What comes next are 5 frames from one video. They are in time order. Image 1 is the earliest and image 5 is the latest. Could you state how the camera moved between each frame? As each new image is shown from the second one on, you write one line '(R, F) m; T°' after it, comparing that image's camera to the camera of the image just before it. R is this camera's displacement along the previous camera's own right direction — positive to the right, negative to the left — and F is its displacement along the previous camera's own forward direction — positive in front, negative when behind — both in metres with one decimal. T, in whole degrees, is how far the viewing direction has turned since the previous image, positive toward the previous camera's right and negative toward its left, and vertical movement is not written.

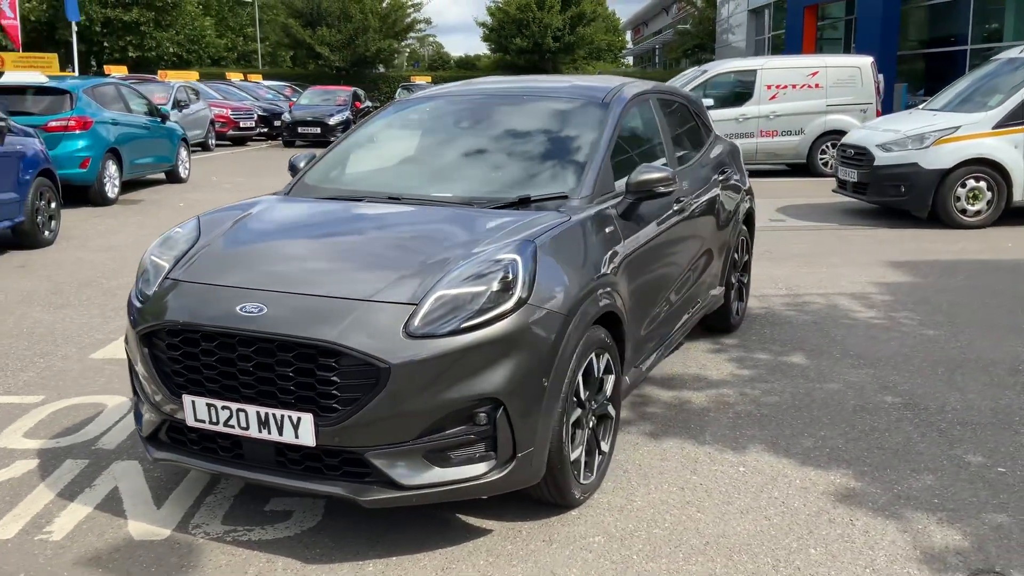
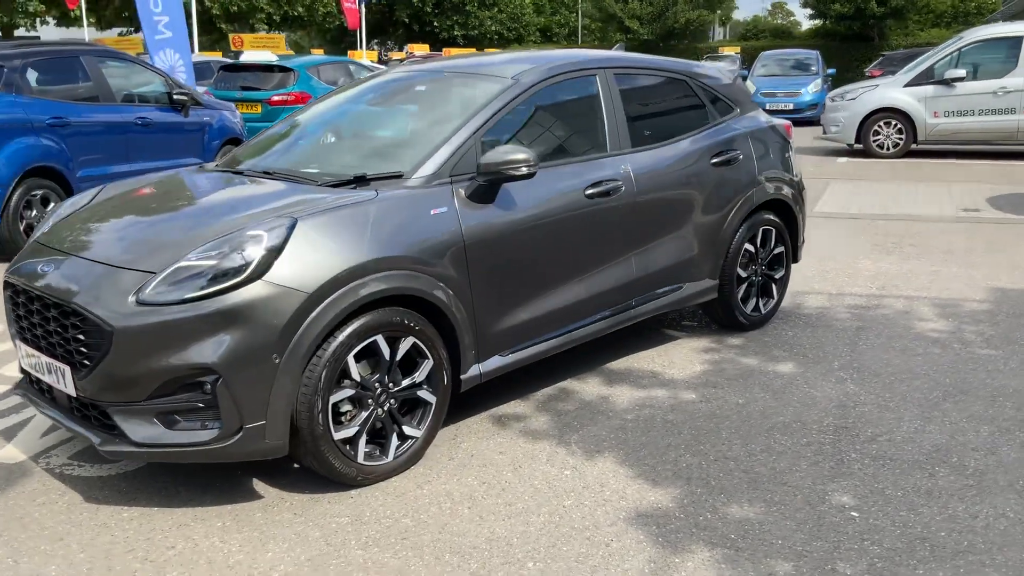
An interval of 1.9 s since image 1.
(+1.9, +0.4) m; -20°
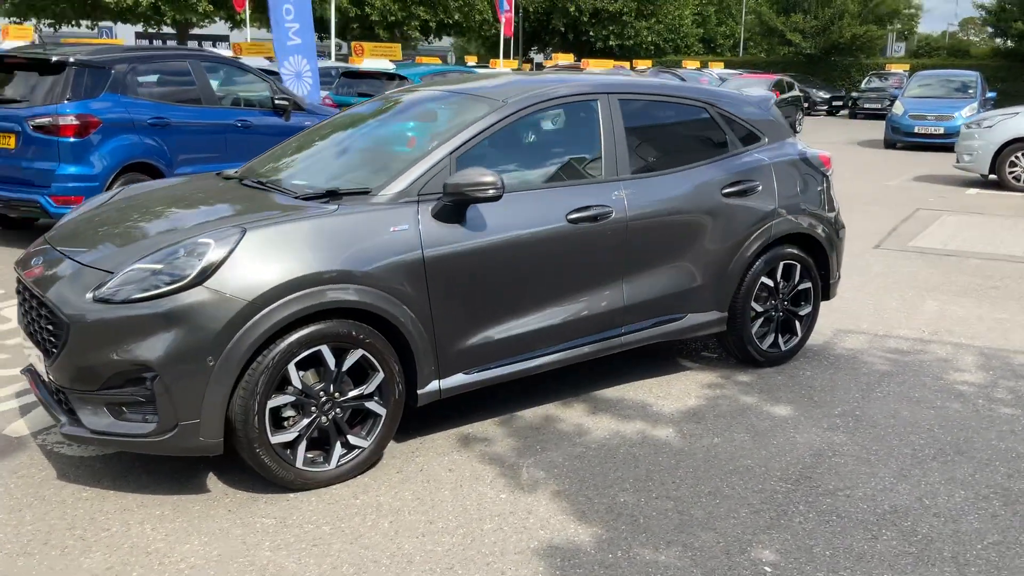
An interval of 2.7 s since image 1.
(+0.8, 0.0) m; -9°
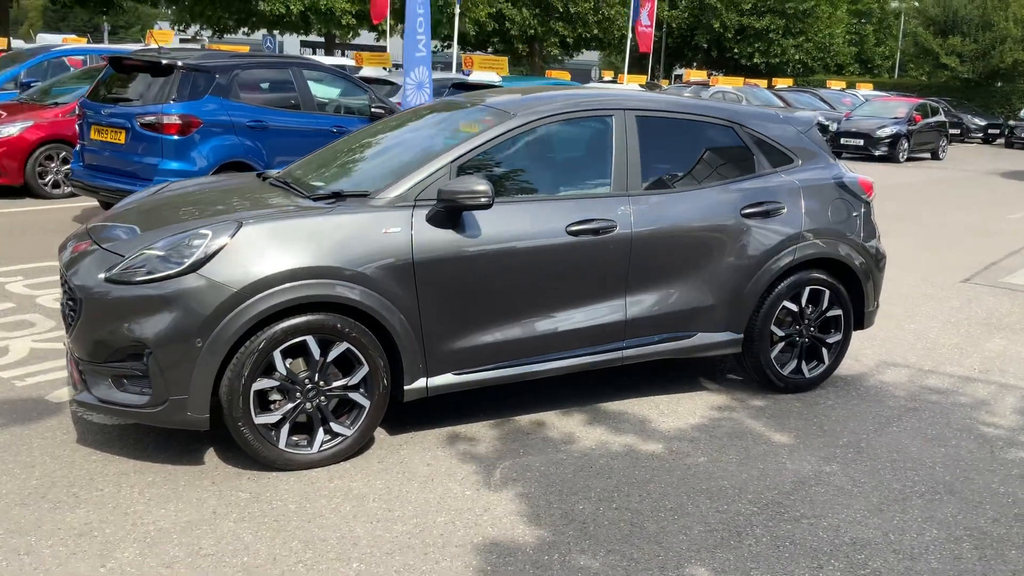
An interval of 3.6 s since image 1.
(+0.6, -0.1) m; -8°
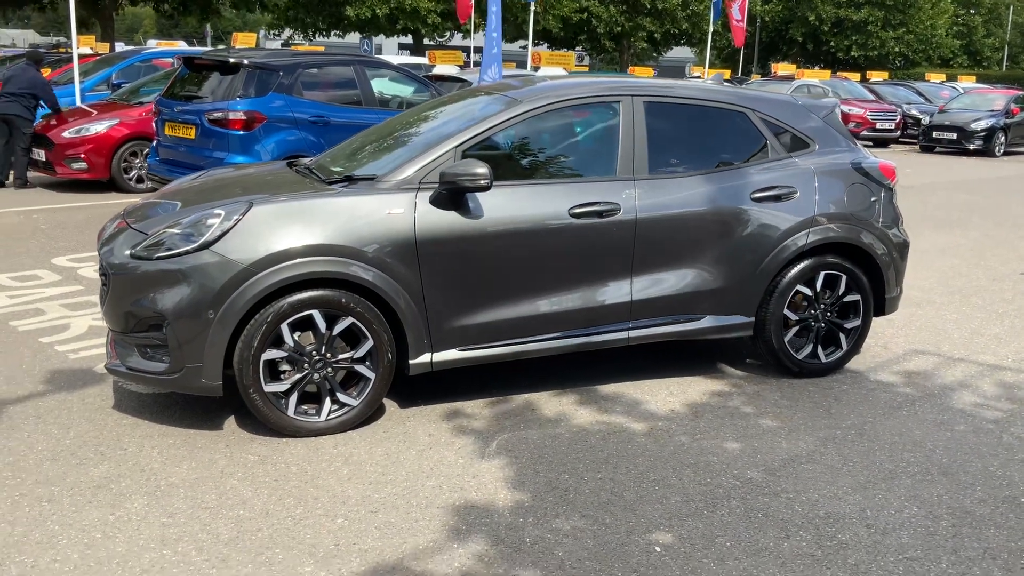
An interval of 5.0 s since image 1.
(+0.4, -0.1) m; -6°
